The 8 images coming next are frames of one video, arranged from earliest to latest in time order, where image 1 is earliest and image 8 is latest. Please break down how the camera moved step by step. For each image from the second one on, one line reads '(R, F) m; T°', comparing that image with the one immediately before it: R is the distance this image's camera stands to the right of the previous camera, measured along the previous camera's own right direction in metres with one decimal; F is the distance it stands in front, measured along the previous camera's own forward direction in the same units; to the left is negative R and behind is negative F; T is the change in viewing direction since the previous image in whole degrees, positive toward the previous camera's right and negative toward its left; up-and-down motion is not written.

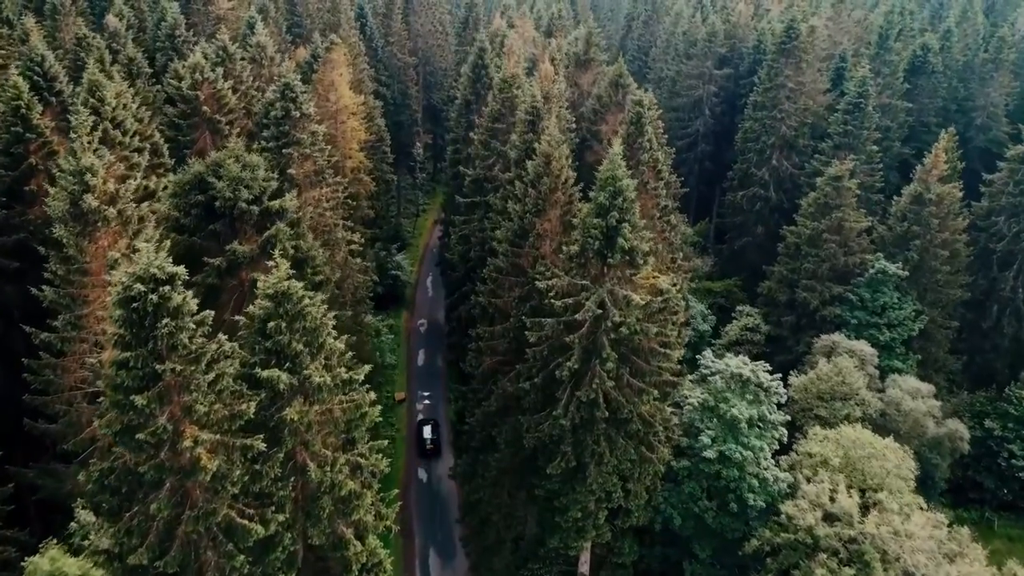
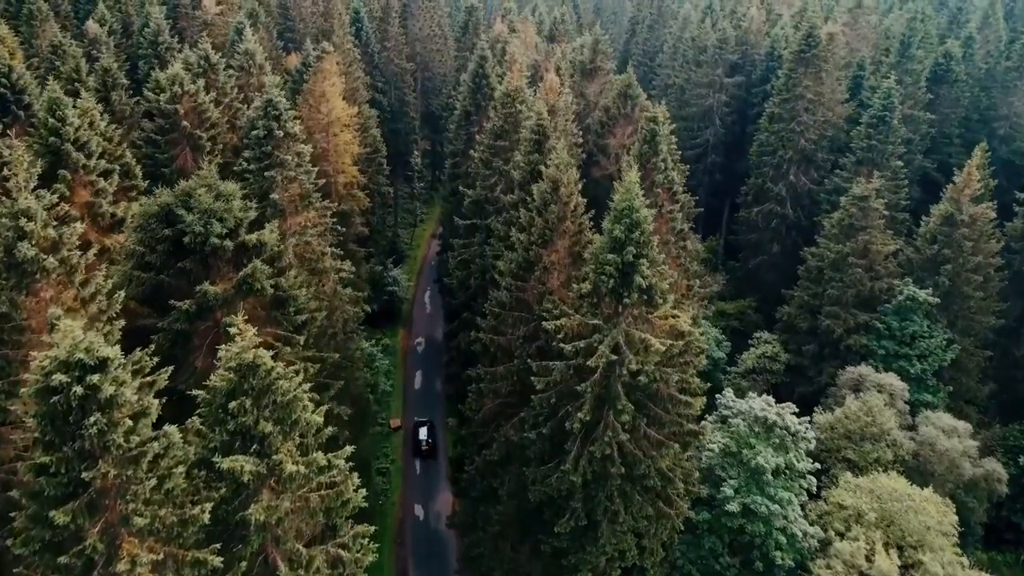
(-0.2, +2.6) m; 0°
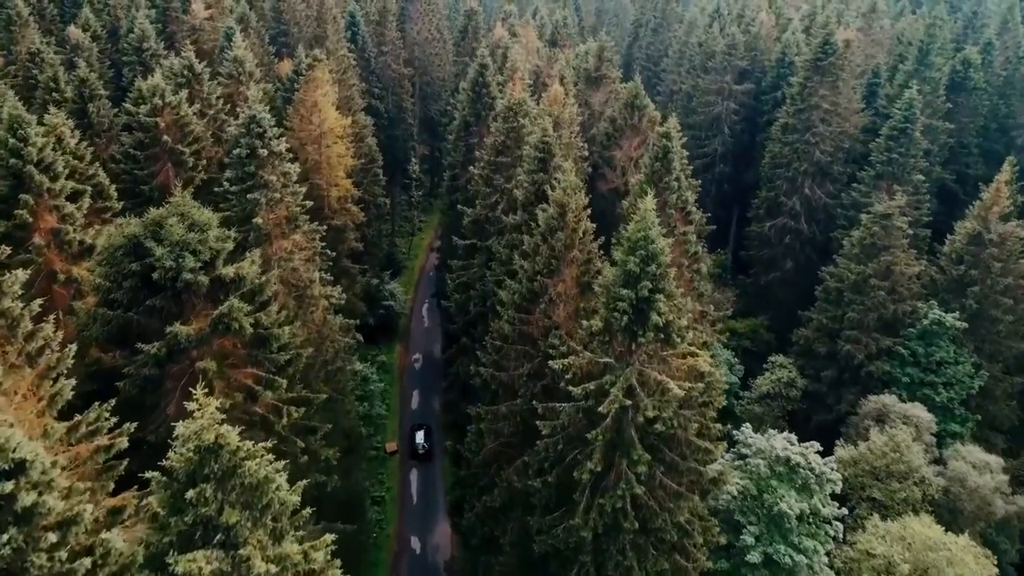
(-0.1, +2.0) m; 0°
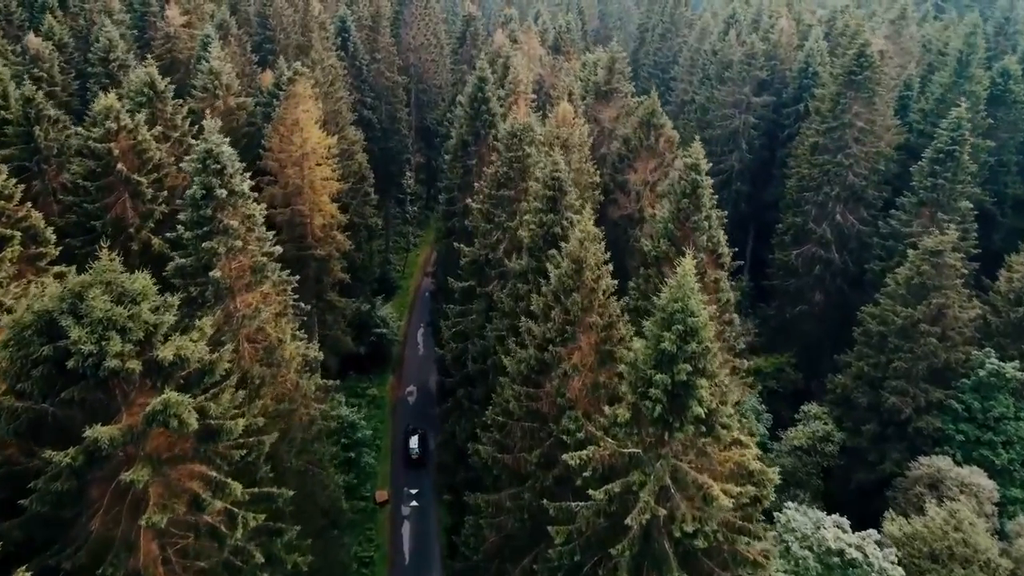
(-0.2, +3.9) m; 0°
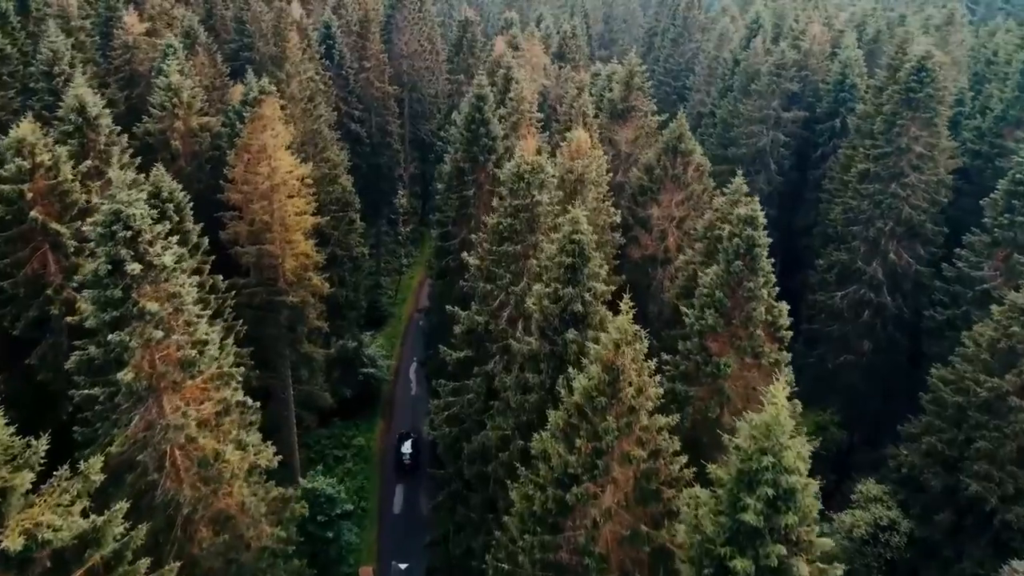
(-0.2, +5.2) m; 0°
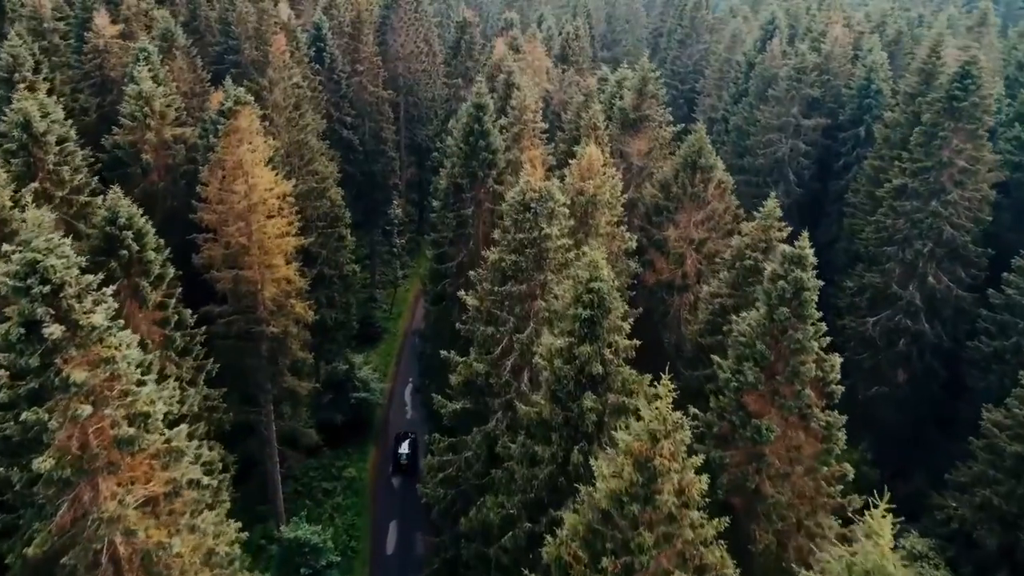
(-0.1, +2.9) m; 0°
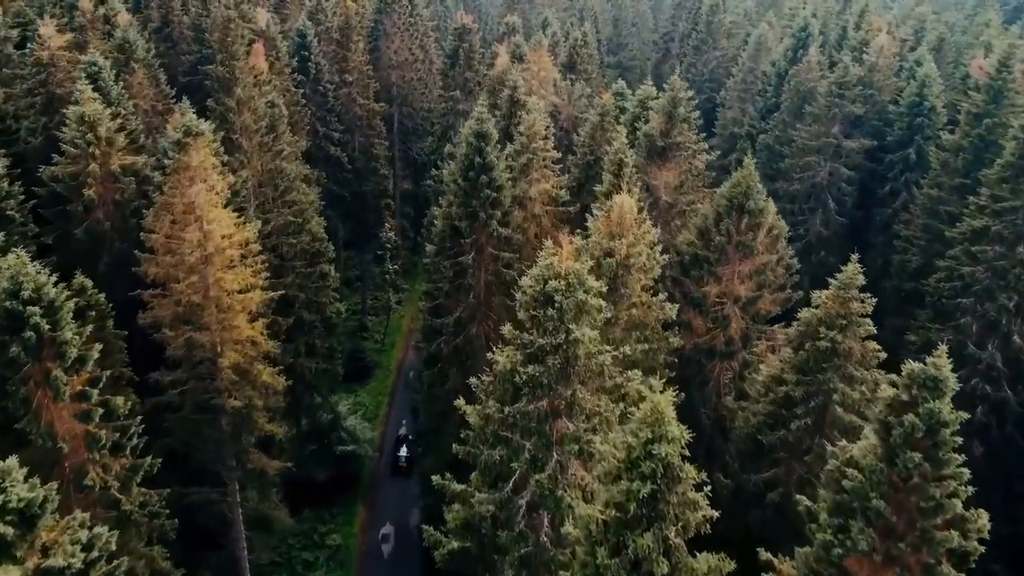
(-0.3, +4.8) m; 0°
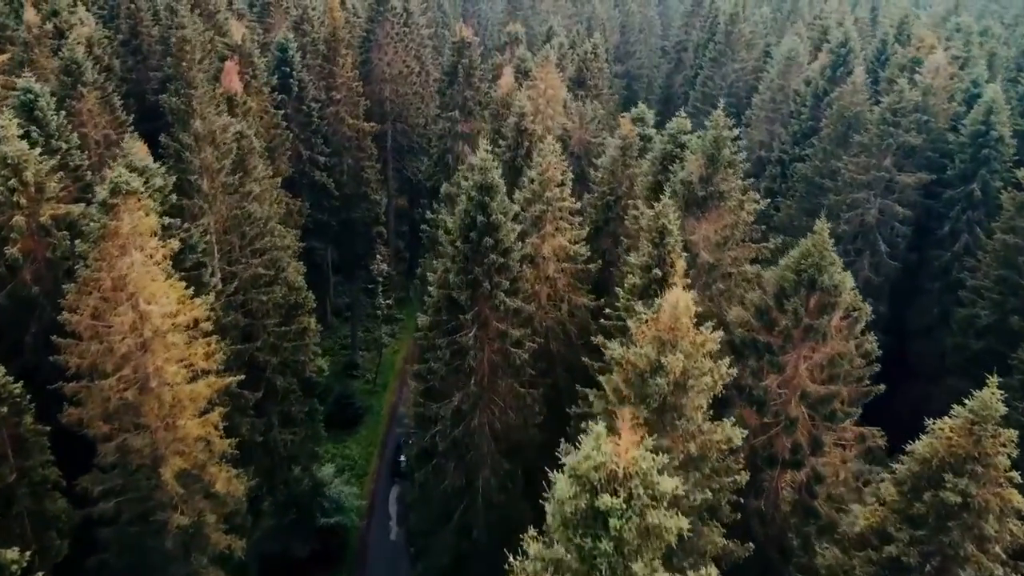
(-0.3, +4.7) m; 0°
